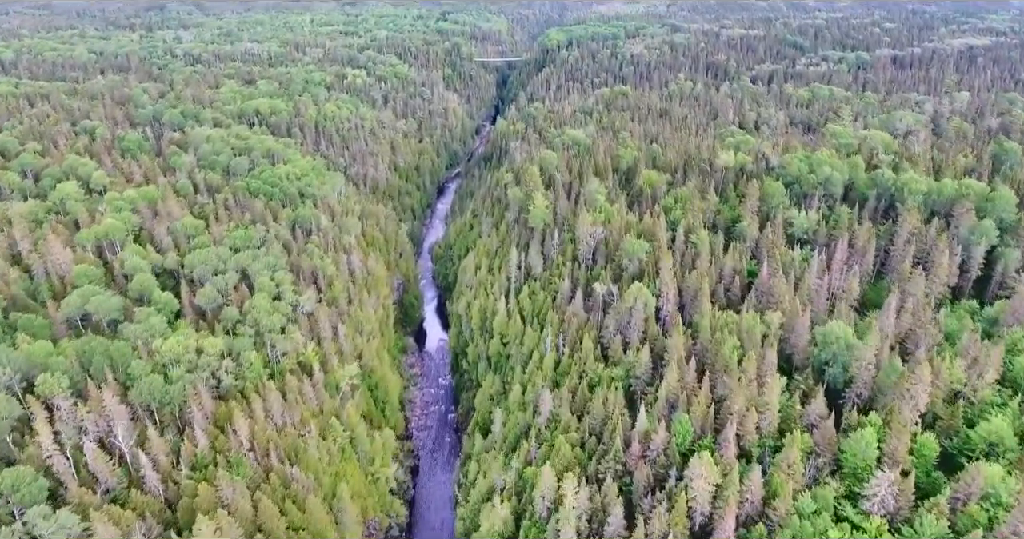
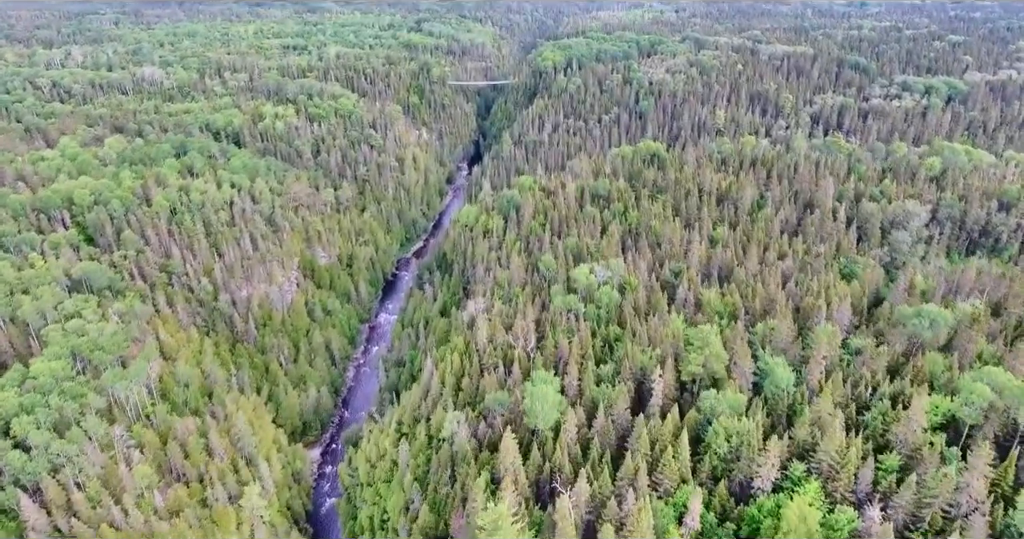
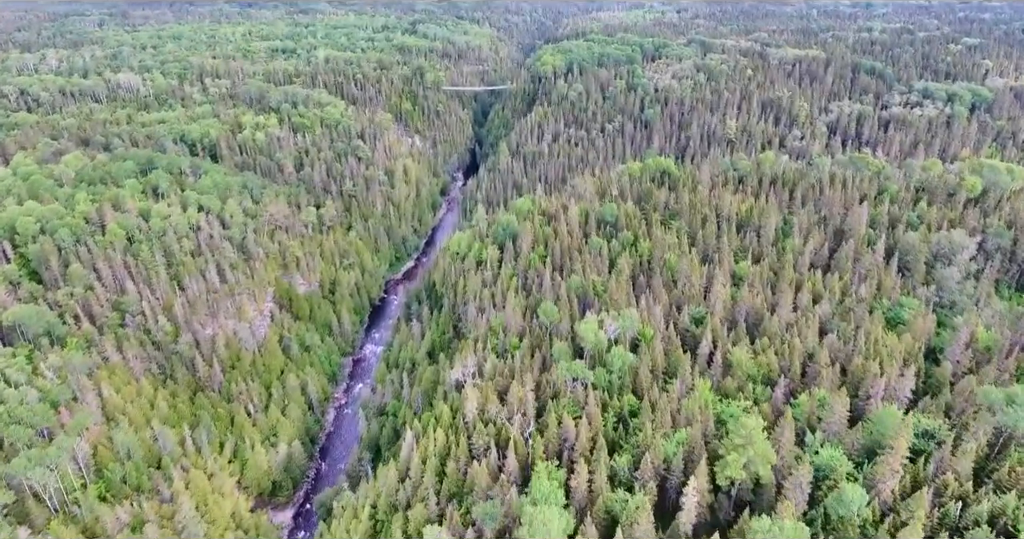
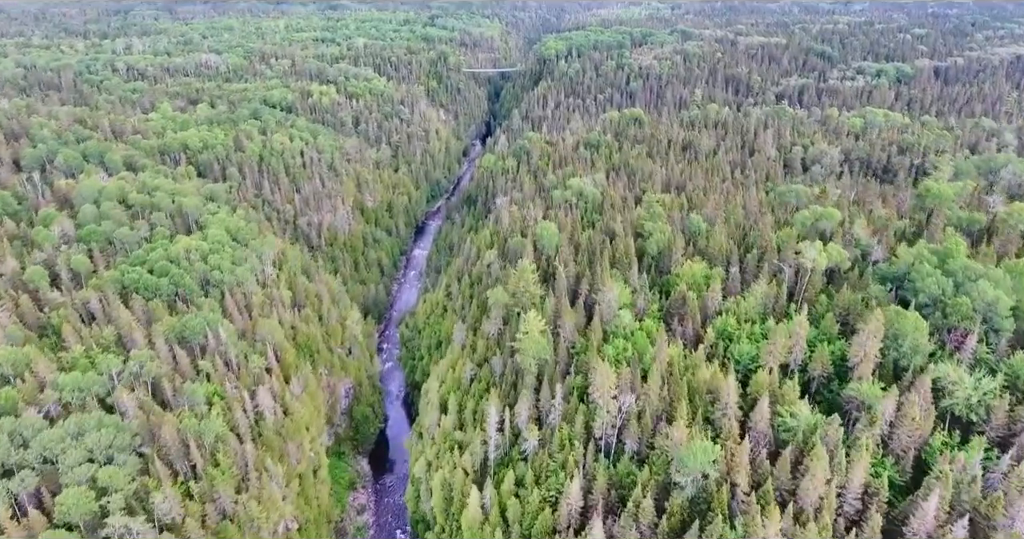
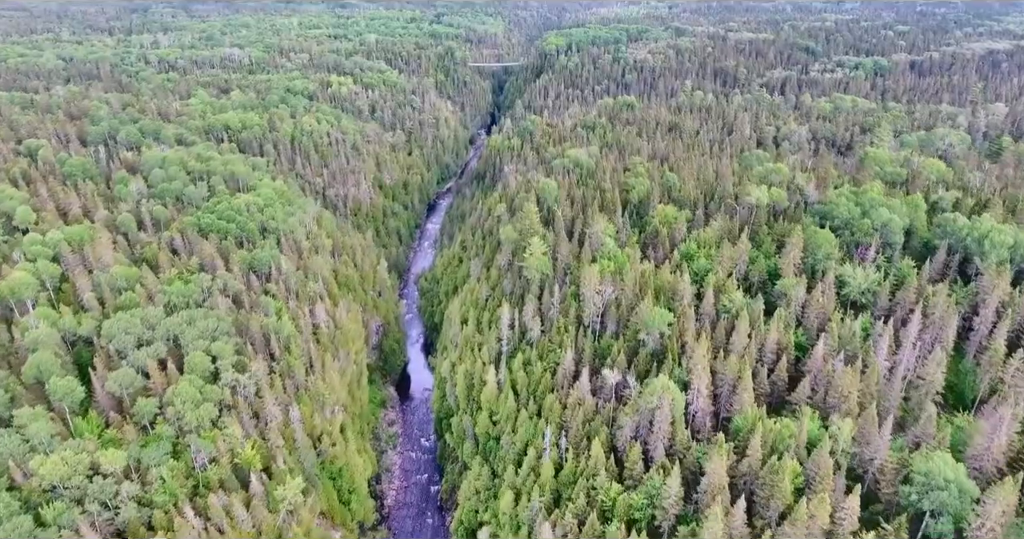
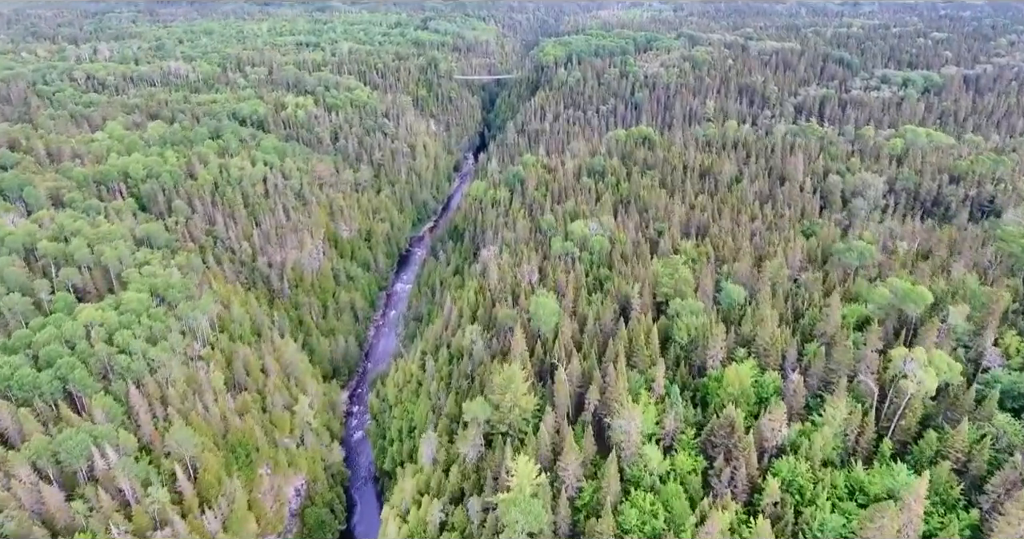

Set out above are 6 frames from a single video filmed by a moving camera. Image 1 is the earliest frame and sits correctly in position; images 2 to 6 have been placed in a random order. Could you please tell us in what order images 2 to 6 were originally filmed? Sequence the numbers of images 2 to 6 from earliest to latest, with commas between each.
5, 4, 6, 2, 3
